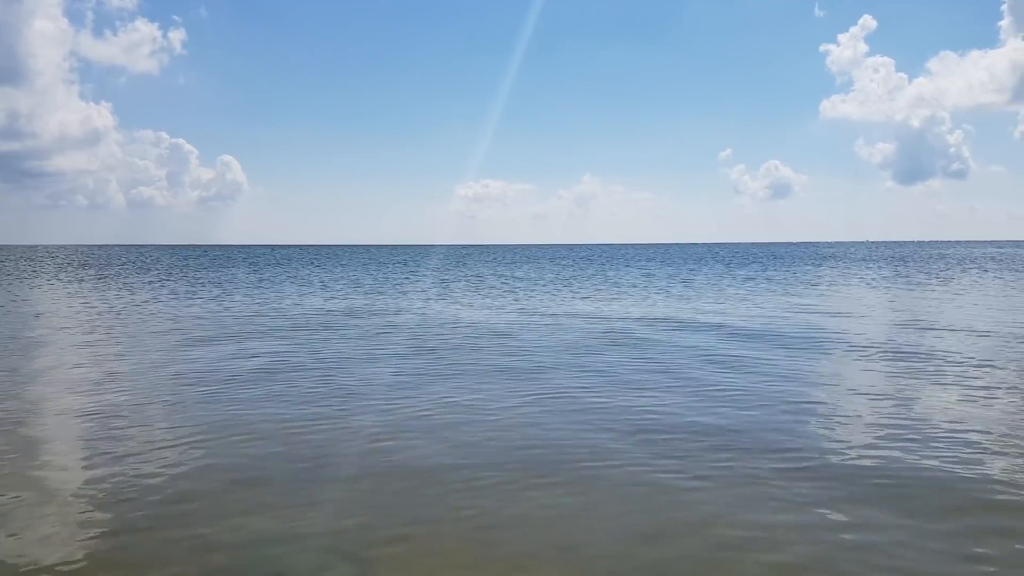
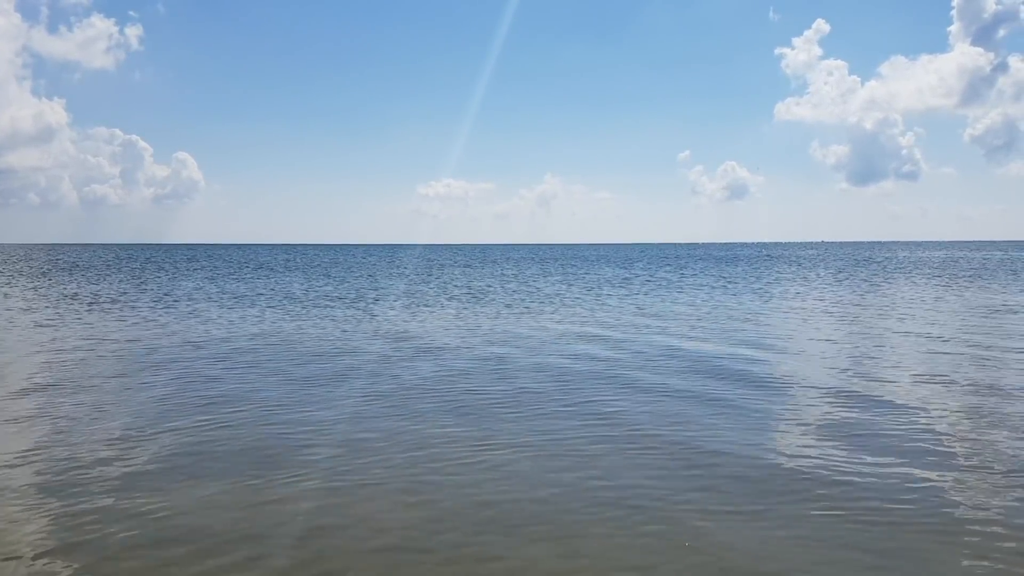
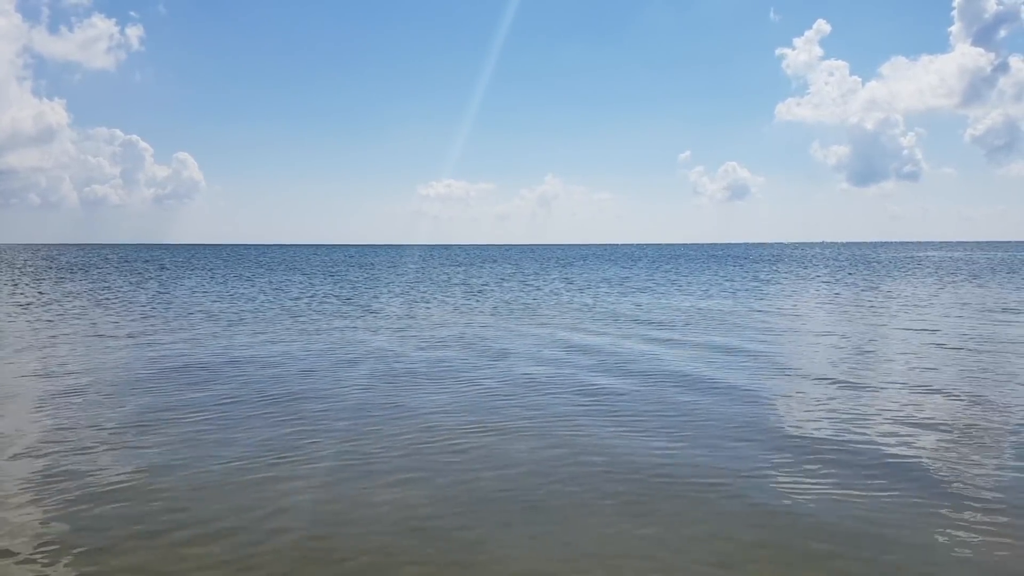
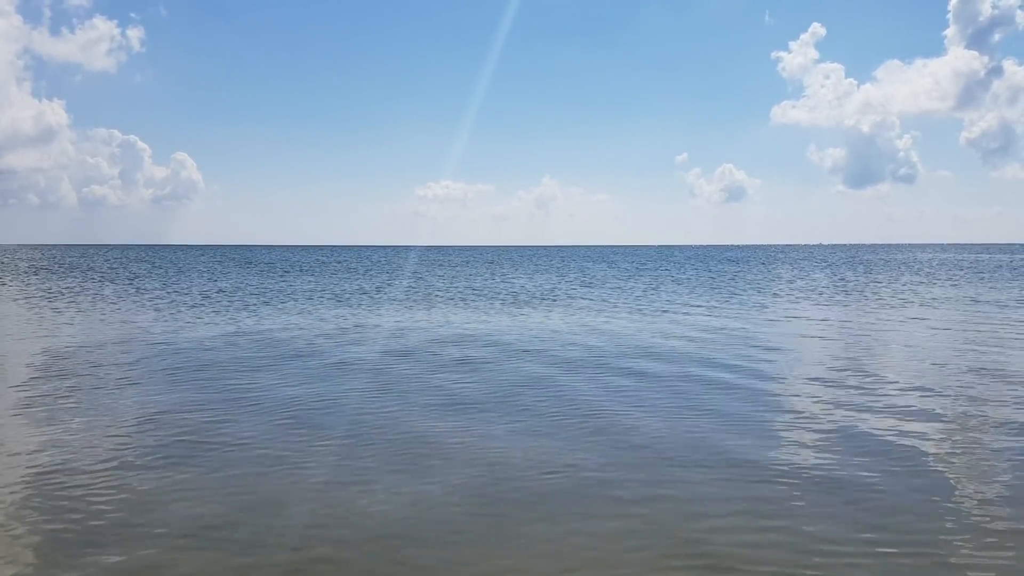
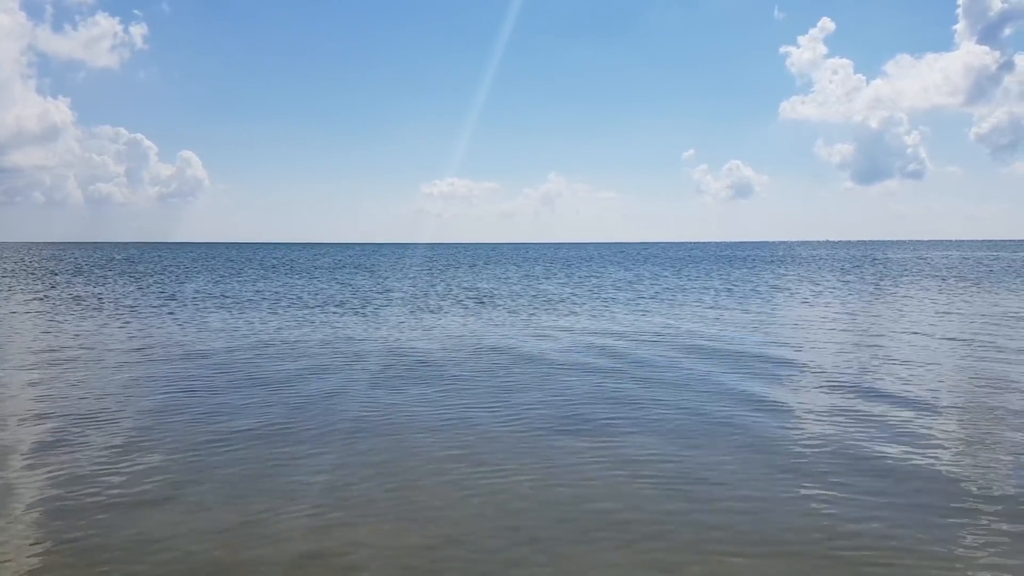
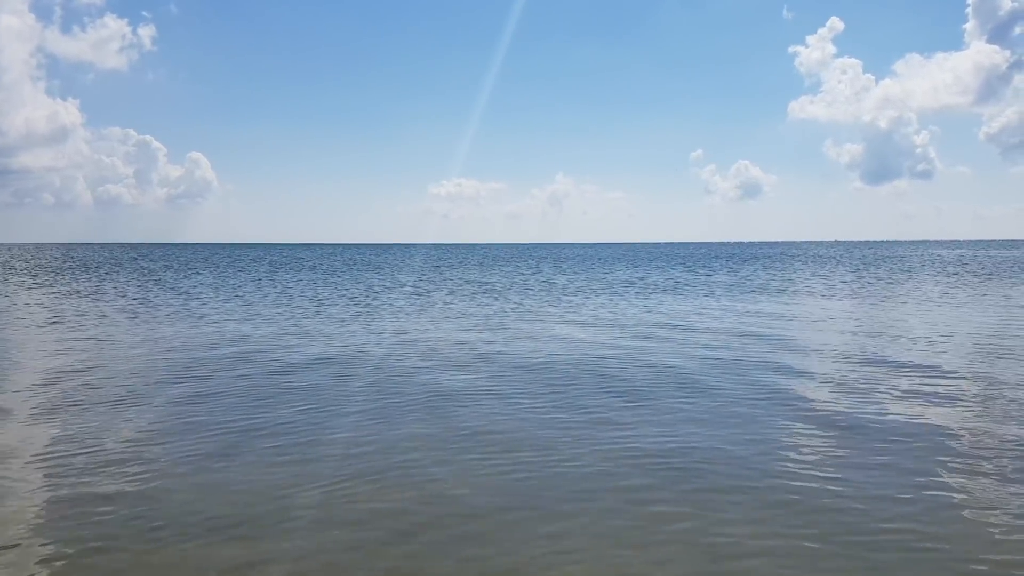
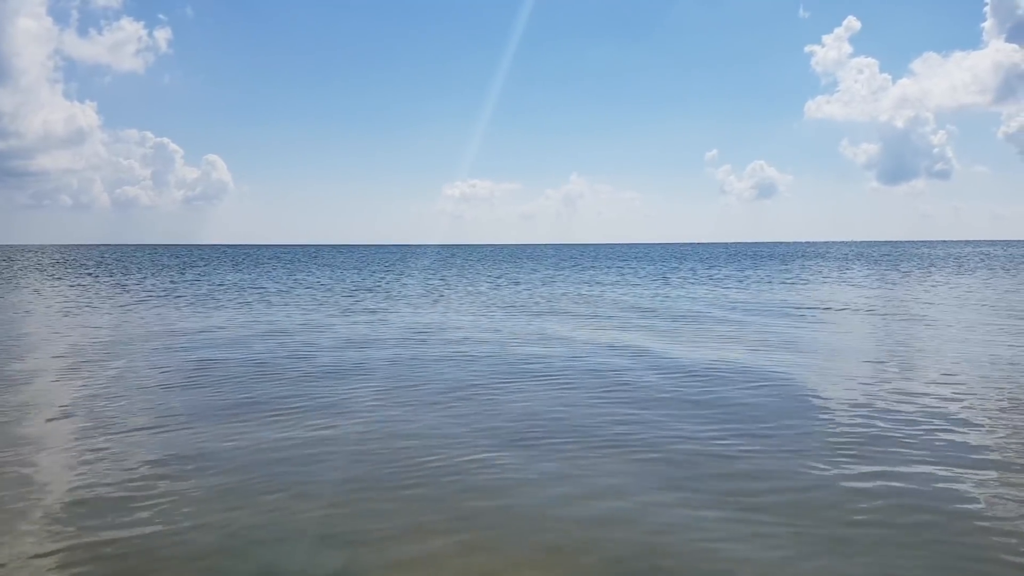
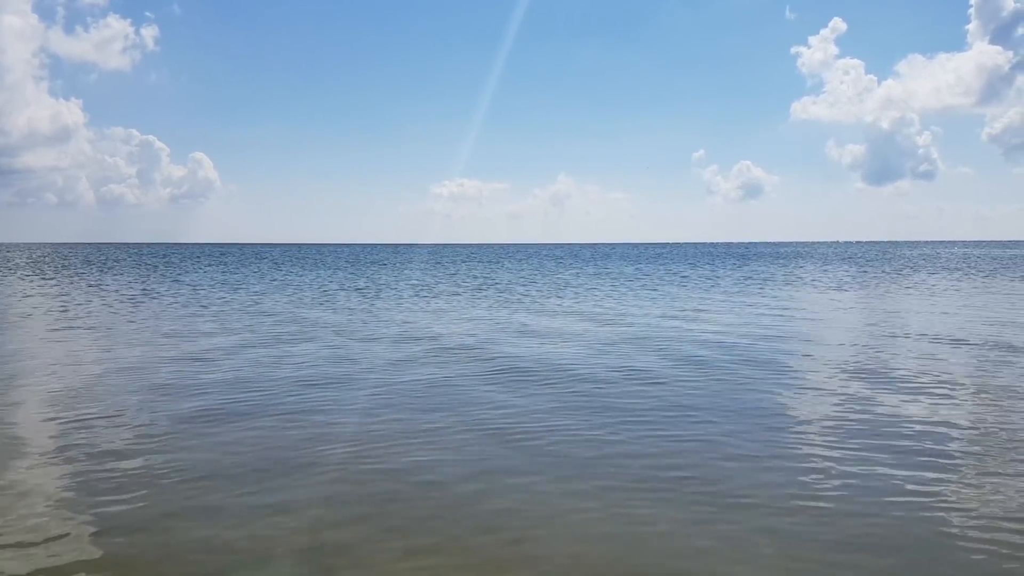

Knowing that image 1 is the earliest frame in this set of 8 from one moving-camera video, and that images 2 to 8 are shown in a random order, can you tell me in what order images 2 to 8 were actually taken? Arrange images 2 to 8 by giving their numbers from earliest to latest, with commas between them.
7, 8, 6, 5, 2, 3, 4
